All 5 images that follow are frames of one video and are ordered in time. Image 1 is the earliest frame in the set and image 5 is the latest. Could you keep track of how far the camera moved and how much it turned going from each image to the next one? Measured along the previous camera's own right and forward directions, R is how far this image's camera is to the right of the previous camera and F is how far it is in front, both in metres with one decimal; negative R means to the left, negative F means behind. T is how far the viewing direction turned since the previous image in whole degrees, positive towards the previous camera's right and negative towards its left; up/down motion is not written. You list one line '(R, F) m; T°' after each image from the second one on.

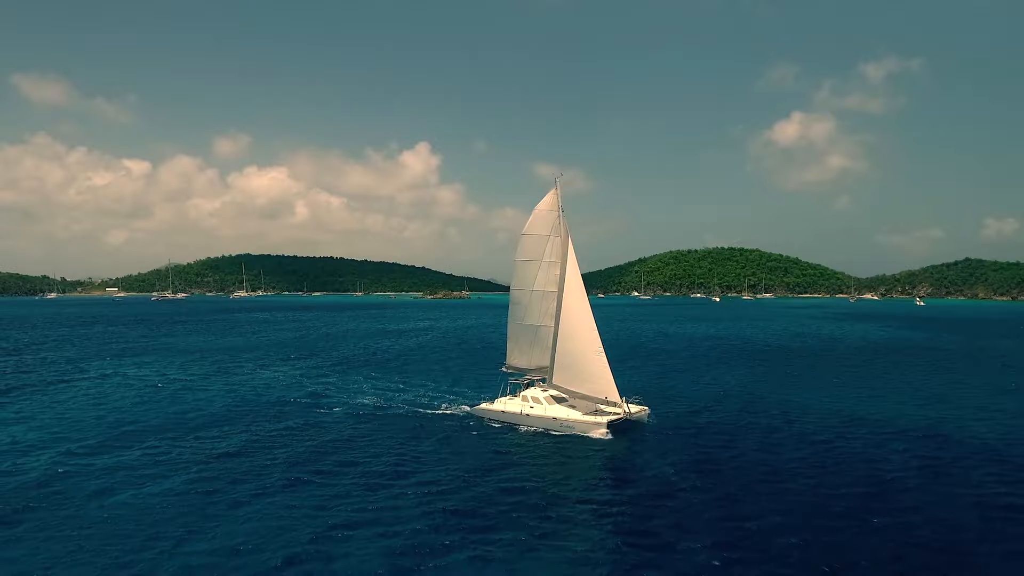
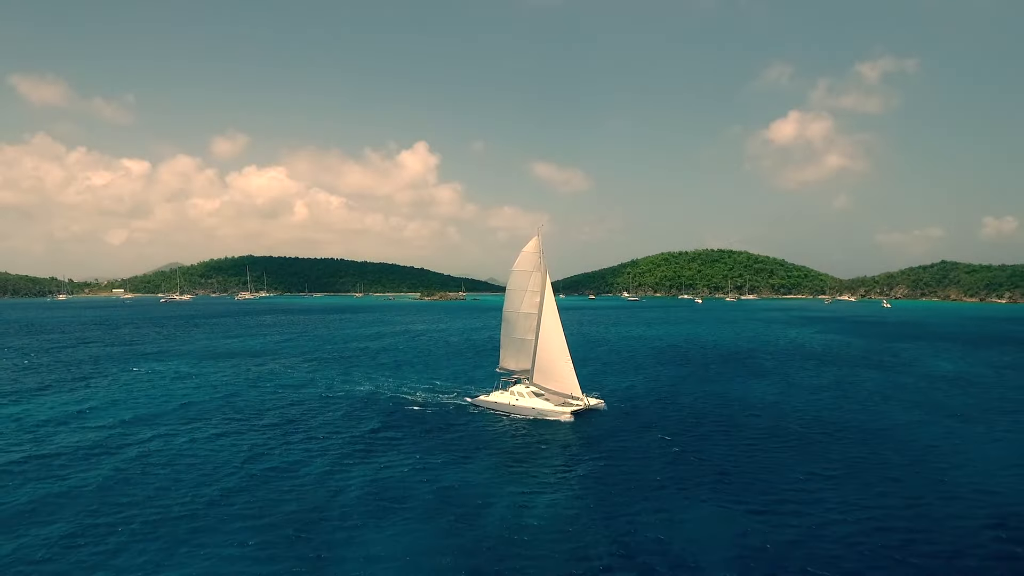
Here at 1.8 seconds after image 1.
(+2.2, -11.3) m; 0°
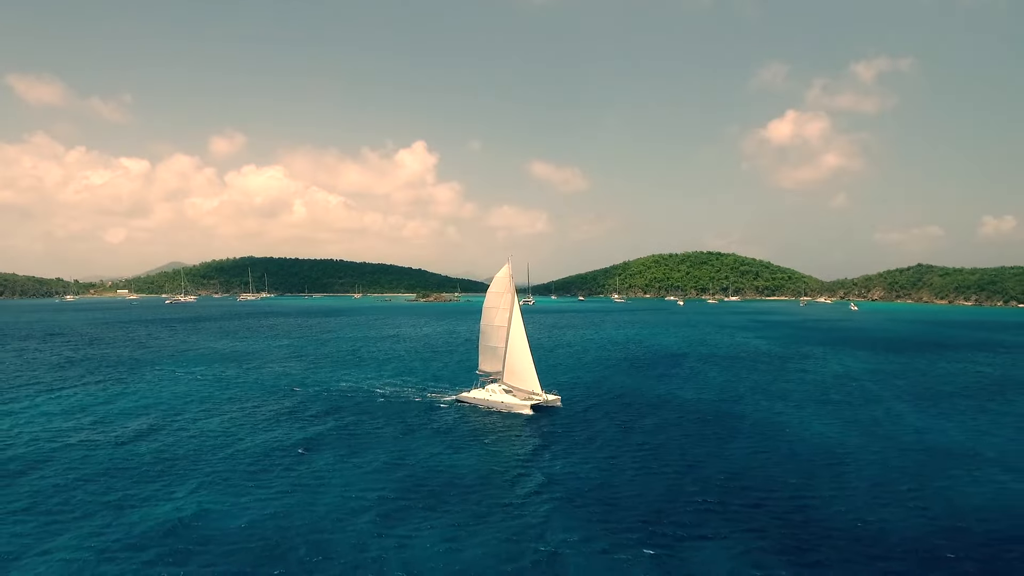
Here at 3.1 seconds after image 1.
(+2.9, -11.1) m; 0°
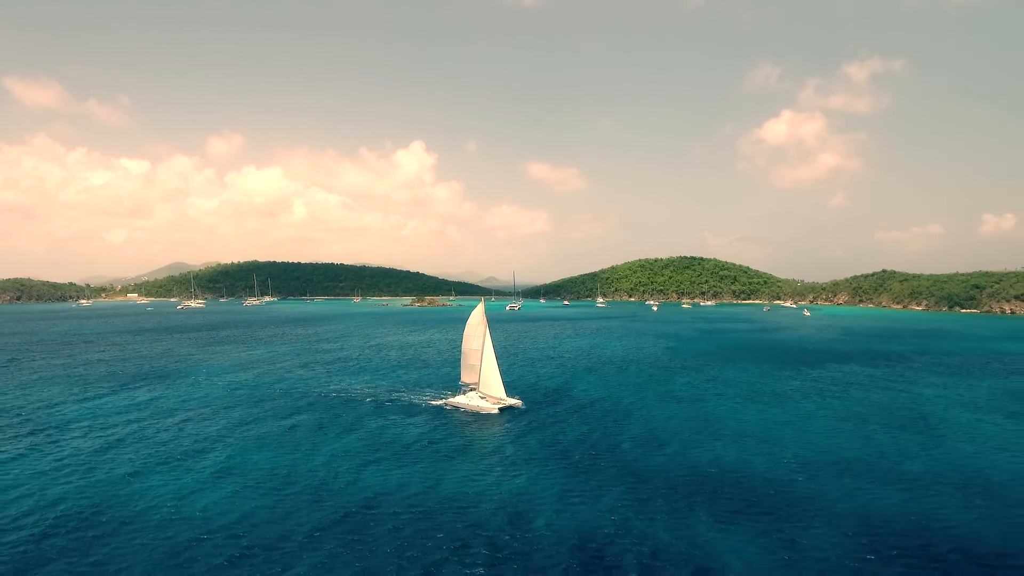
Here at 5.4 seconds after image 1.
(+4.8, -20.0) m; 0°
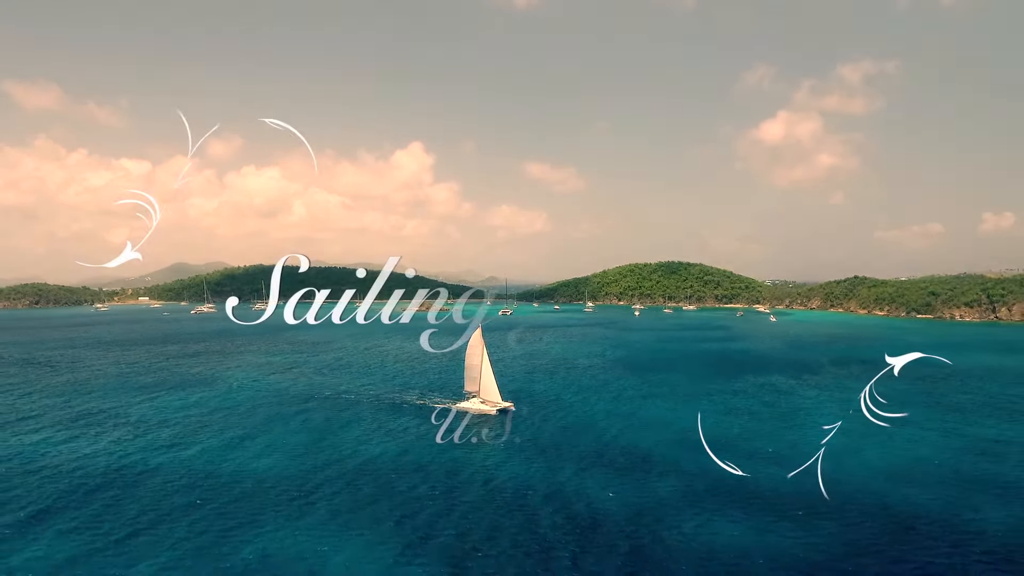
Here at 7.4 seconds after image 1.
(+2.9, -19.9) m; 0°
